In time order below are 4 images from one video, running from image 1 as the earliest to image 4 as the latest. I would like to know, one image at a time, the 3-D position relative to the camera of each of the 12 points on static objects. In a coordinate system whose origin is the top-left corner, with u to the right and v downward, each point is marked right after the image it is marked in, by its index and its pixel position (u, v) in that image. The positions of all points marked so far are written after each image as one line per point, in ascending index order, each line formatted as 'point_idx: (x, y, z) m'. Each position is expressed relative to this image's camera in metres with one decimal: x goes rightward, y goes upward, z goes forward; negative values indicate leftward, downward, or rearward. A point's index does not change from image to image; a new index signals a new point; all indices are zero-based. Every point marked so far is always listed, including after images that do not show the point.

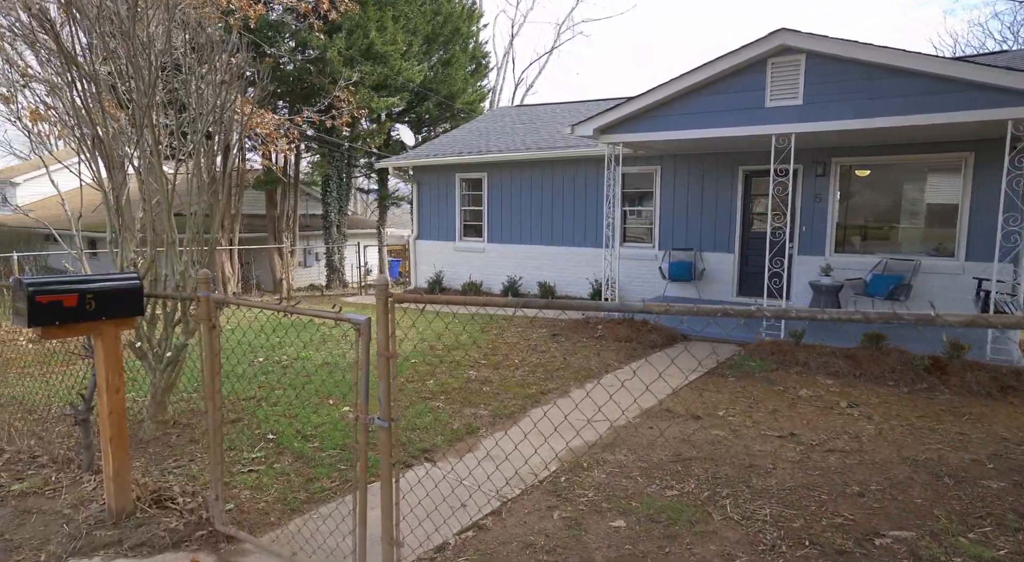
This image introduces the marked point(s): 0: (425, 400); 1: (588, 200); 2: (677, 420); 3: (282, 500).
0: (-0.7, -1.0, +5.1) m
1: (+1.4, +1.4, +10.9) m
2: (+1.2, -1.0, +4.5) m
3: (-1.2, -1.1, +3.3) m
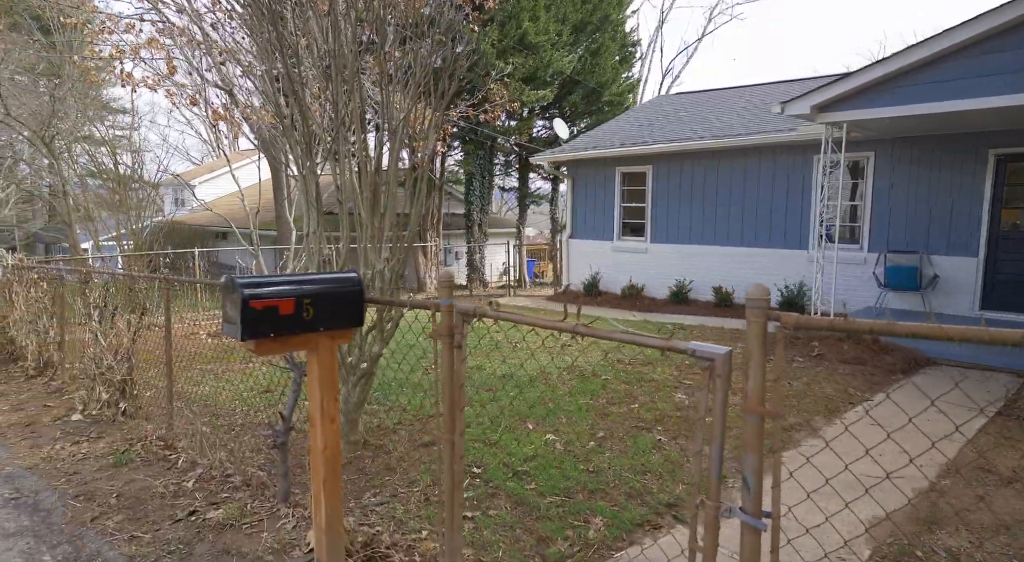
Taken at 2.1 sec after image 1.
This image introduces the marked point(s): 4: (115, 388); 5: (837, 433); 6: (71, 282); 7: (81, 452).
0: (+0.9, -1.0, +4.2) m
1: (+4.1, +1.3, +9.5) m
2: (+2.6, -1.1, +3.3) m
3: (0.0, -1.2, +2.5) m
4: (-3.1, -0.8, +4.9) m
5: (+2.2, -1.0, +4.2) m
6: (-4.6, 0.0, +6.5) m
7: (-2.9, -1.2, +4.2) m
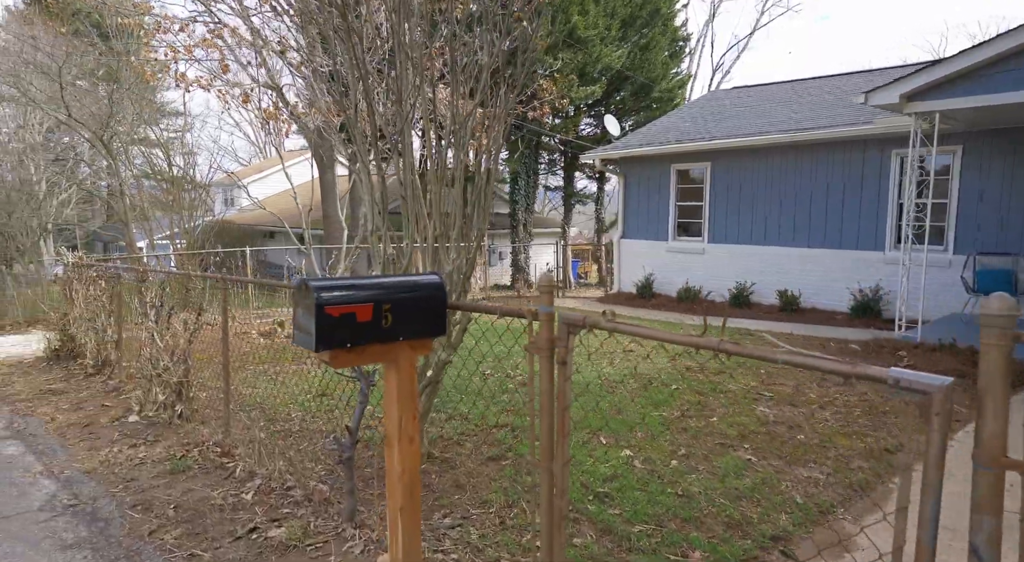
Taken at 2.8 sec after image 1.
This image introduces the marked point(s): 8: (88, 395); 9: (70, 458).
0: (+1.3, -1.0, +3.9) m
1: (+4.8, +1.3, +9.0) m
2: (+3.0, -1.1, +2.8) m
3: (+0.4, -1.2, +2.3) m
4: (-2.6, -0.8, +4.8) m
5: (+2.6, -1.0, +3.7) m
6: (-4.0, 0.0, +6.4) m
7: (-2.5, -1.2, +4.1) m
8: (-4.1, -1.1, +6.0) m
9: (-3.0, -1.2, +4.2) m
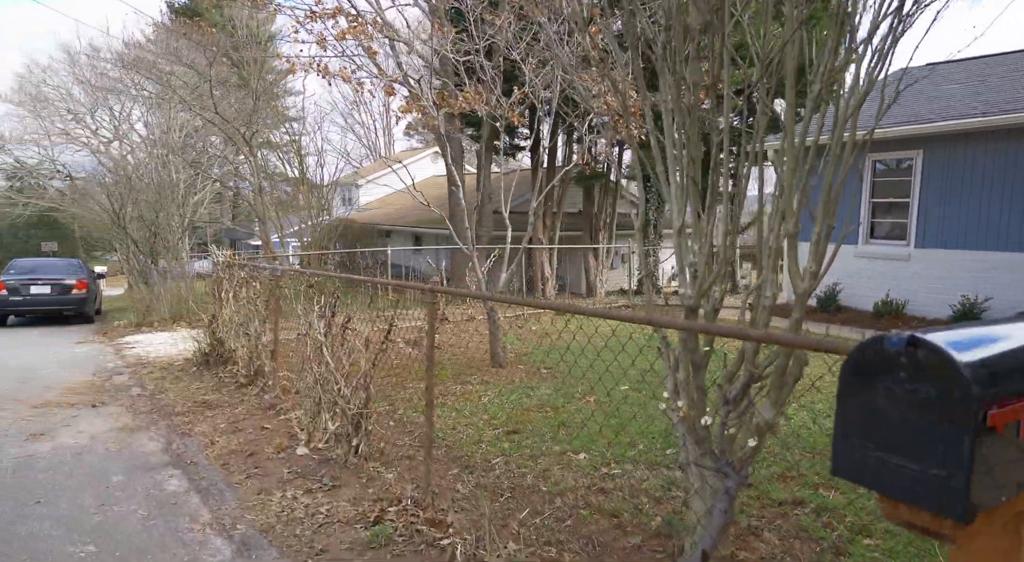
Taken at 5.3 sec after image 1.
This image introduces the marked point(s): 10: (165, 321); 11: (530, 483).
0: (+2.7, -1.1, +2.5) m
1: (+7.0, +1.1, +7.0) m
2: (+4.2, -1.3, +1.2) m
3: (+1.5, -1.3, +1.0) m
4: (-1.1, -0.9, +4.0) m
5: (+3.9, -1.2, +2.1) m
6: (-2.1, 0.0, +5.8) m
7: (-1.0, -1.2, +3.3) m
8: (-2.3, -1.1, +5.4) m
9: (-1.5, -1.3, +3.5) m
10: (-6.7, -0.8, +12.1) m
11: (+0.1, -1.1, +3.4) m
